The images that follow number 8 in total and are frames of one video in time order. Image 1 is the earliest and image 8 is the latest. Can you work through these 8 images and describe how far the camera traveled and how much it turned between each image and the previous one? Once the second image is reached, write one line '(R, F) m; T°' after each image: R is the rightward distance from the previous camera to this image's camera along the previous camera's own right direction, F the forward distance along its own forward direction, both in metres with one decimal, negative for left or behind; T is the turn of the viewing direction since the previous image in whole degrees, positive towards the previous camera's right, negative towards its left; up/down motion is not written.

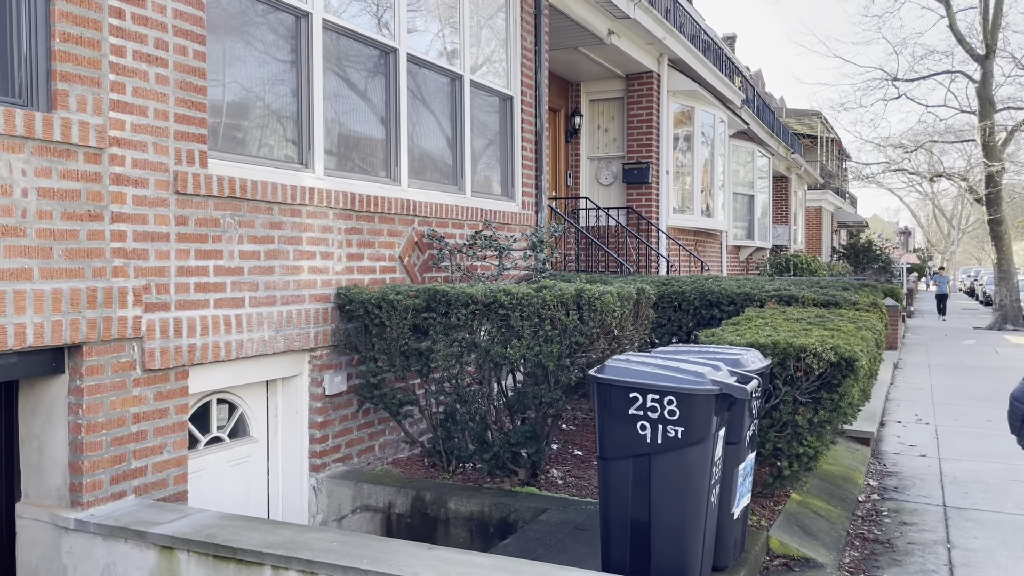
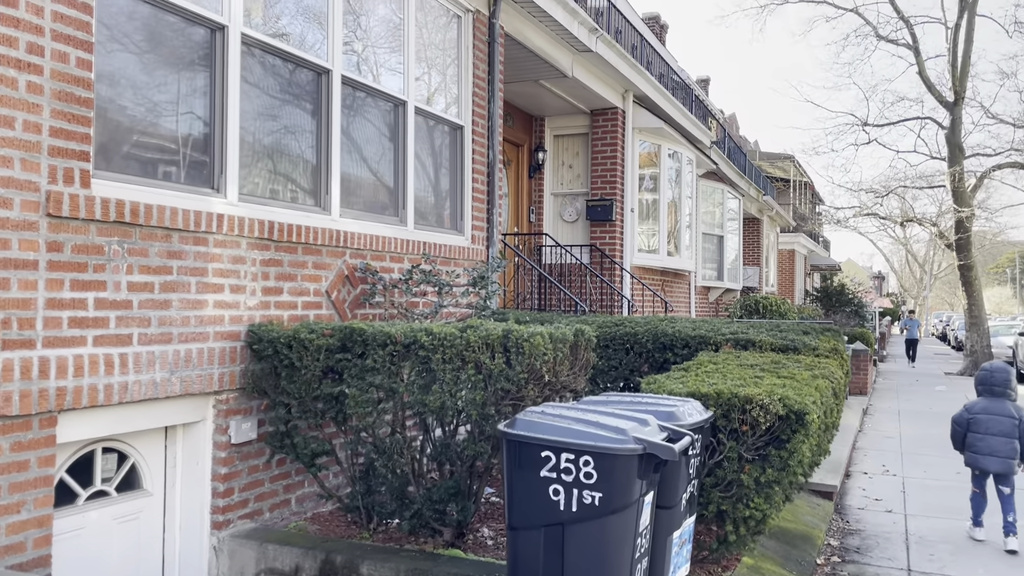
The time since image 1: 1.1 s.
(+0.3, +0.4) m; +1°
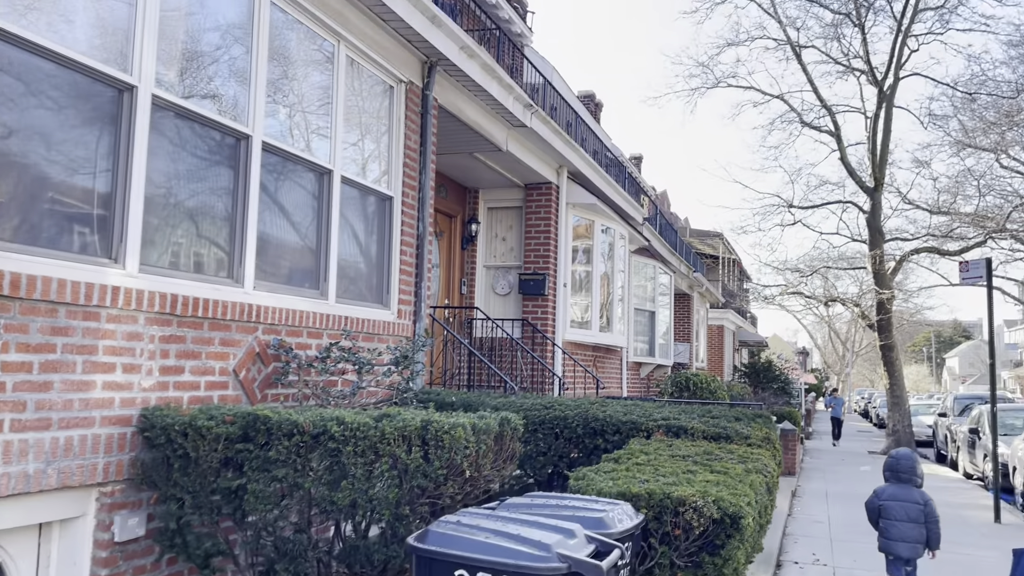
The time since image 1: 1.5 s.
(+0.1, +0.2) m; +4°
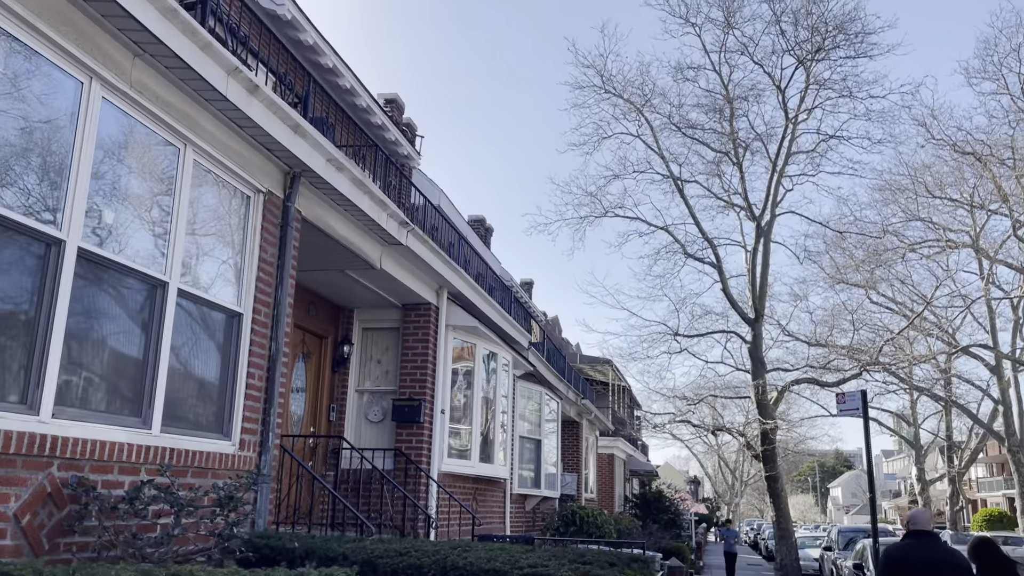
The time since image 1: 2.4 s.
(+0.3, +0.5) m; +7°
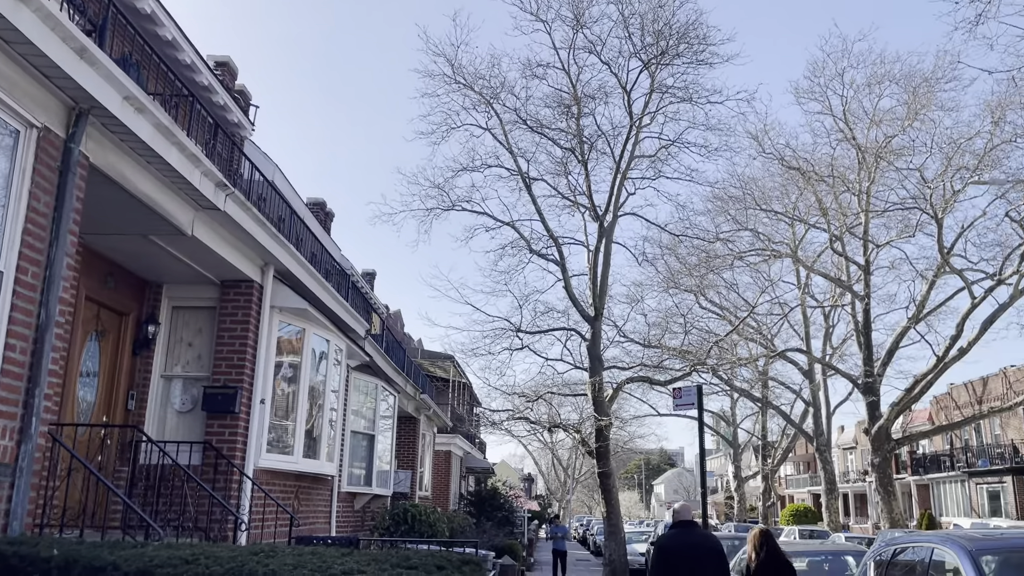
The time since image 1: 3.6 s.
(+0.1, +0.7) m; +11°
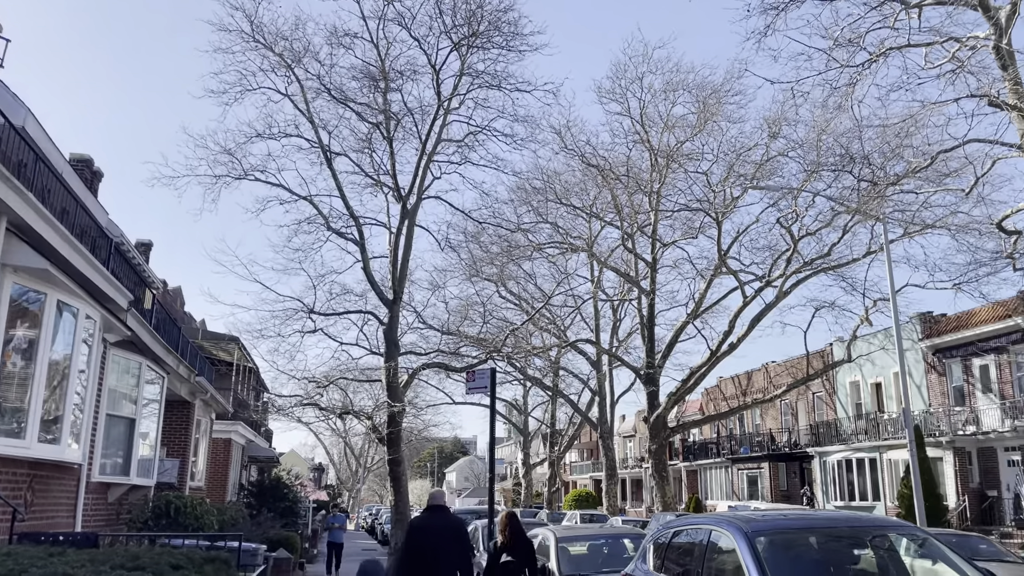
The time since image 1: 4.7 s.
(+0.2, +0.5) m; +14°
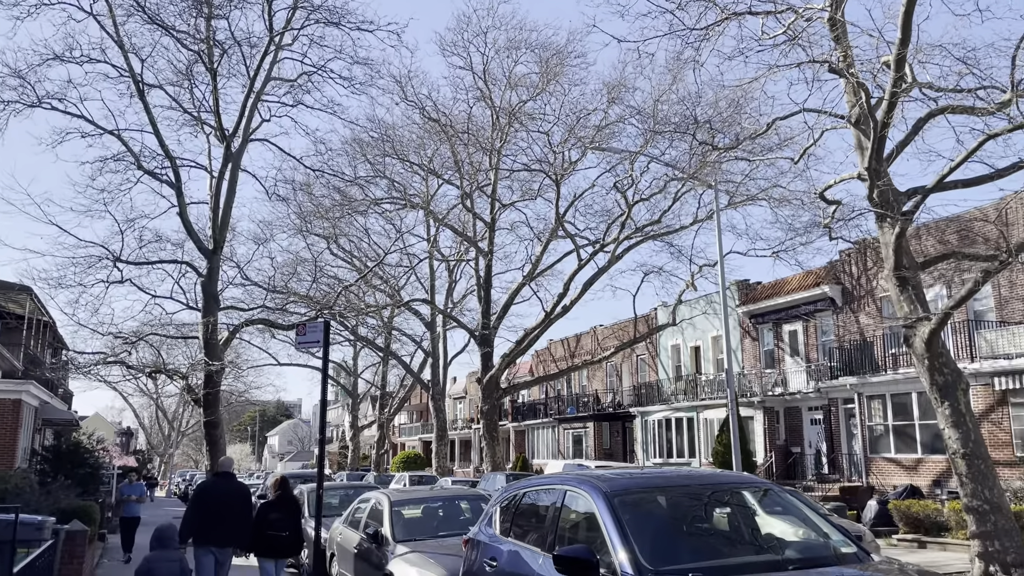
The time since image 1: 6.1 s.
(-0.1, +0.6) m; +11°
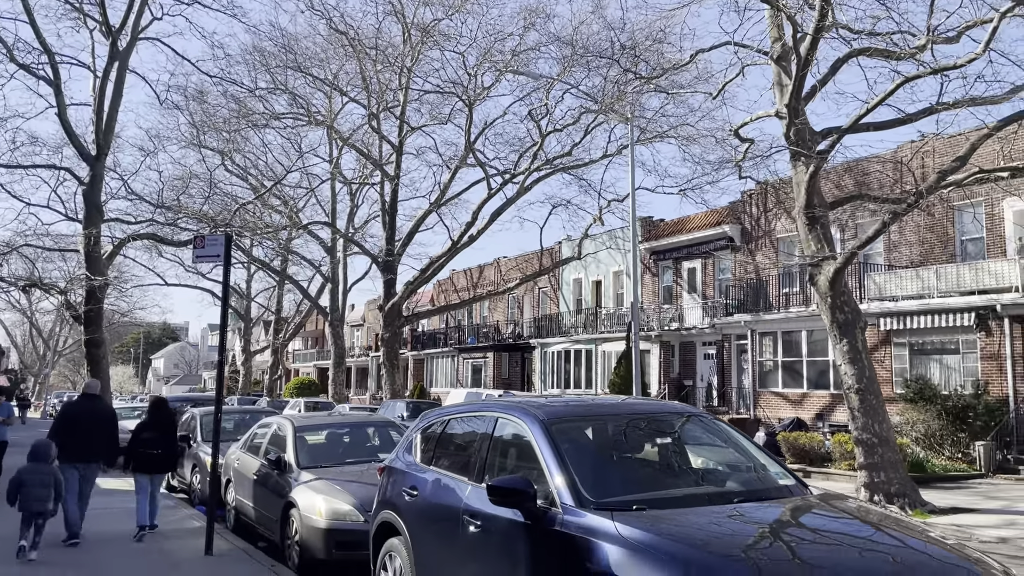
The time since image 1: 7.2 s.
(-0.2, +0.4) m; +7°
